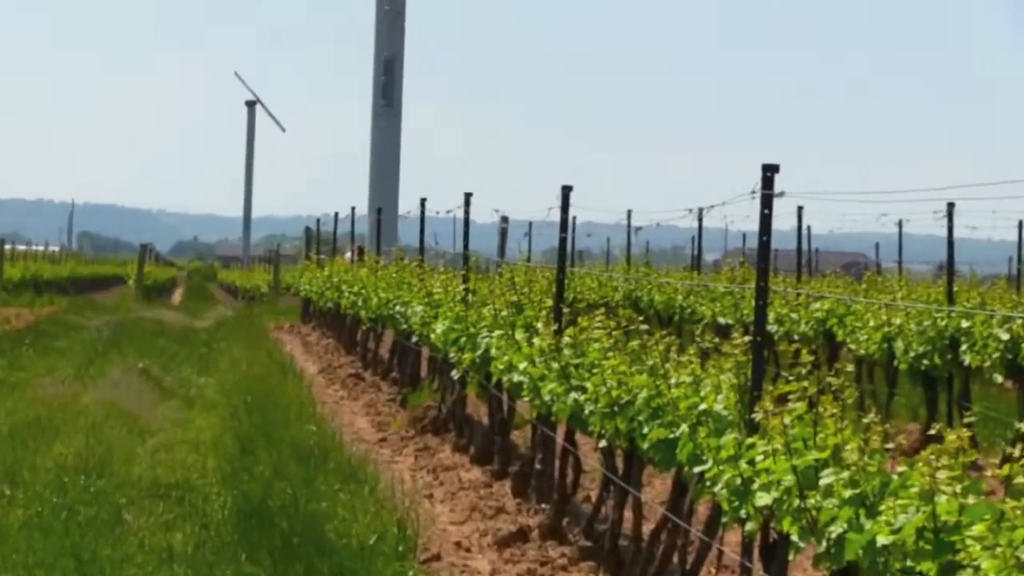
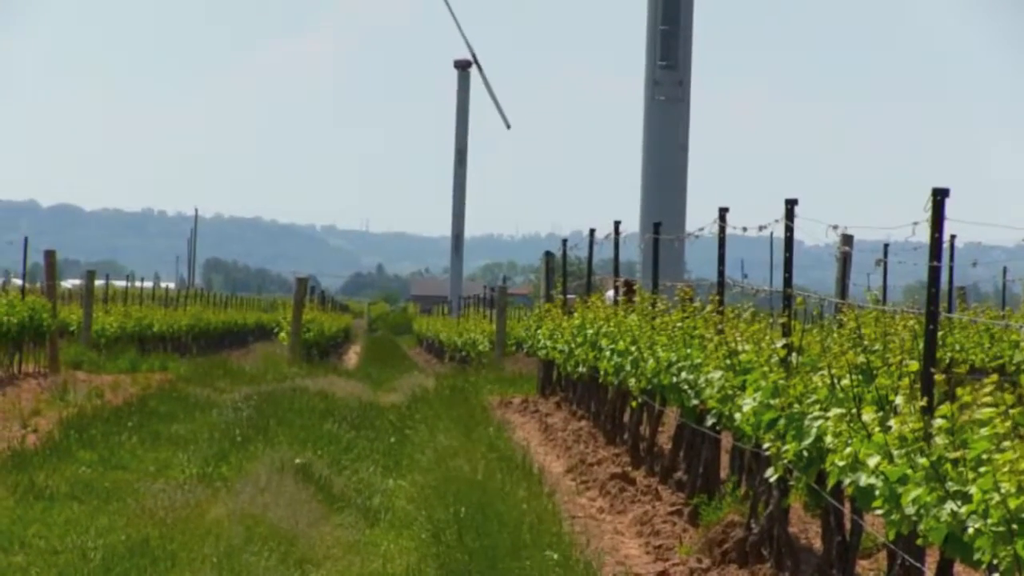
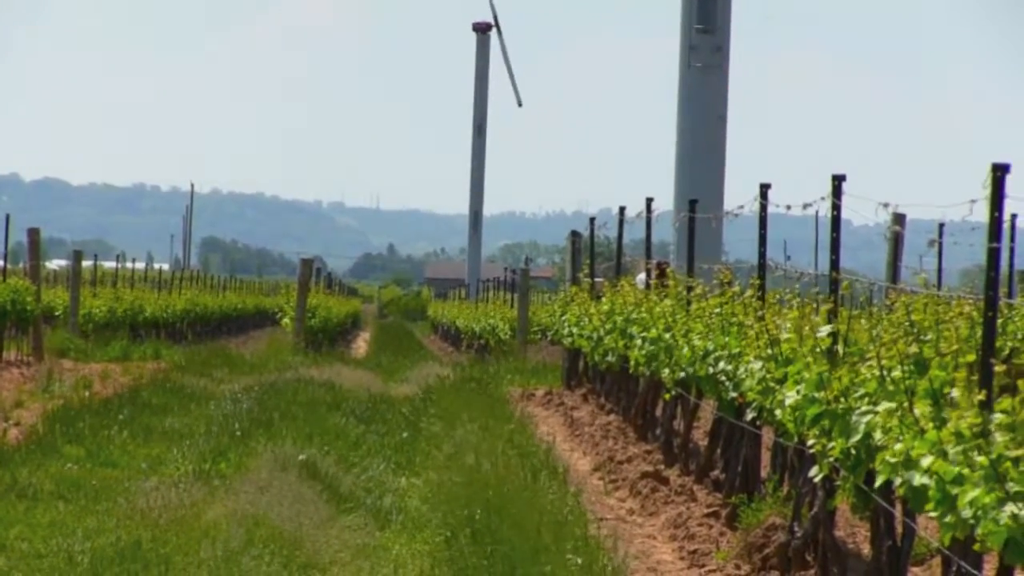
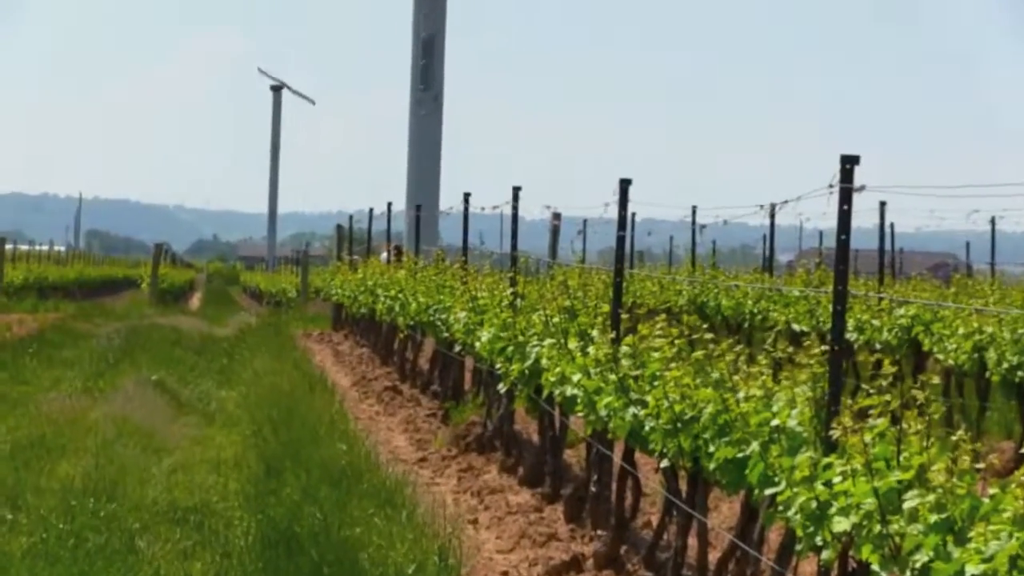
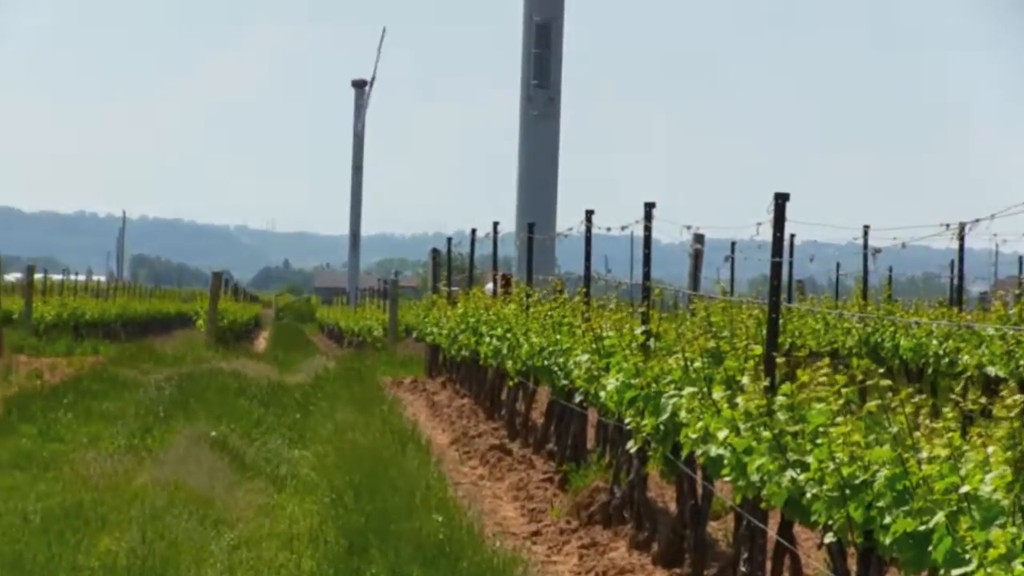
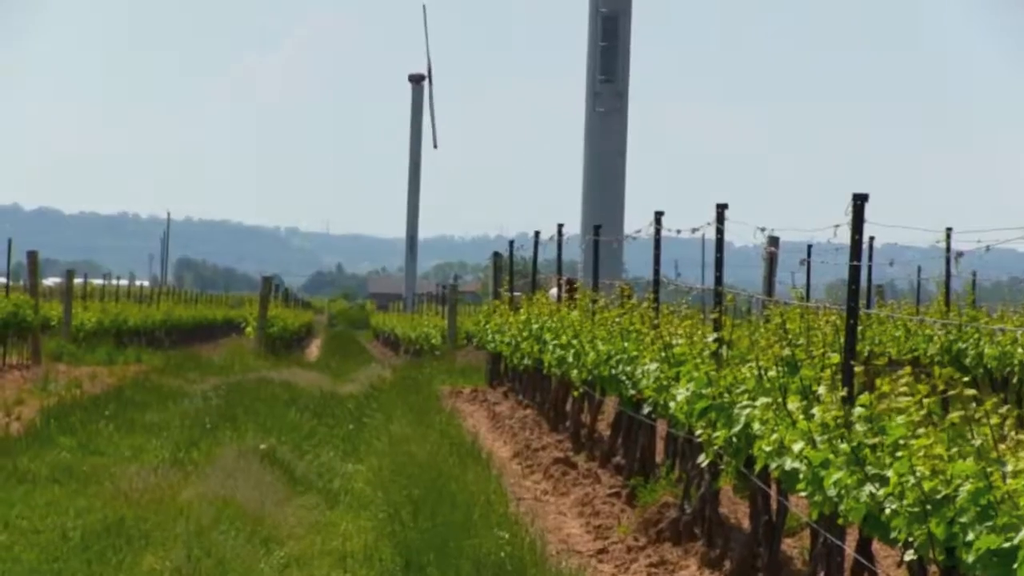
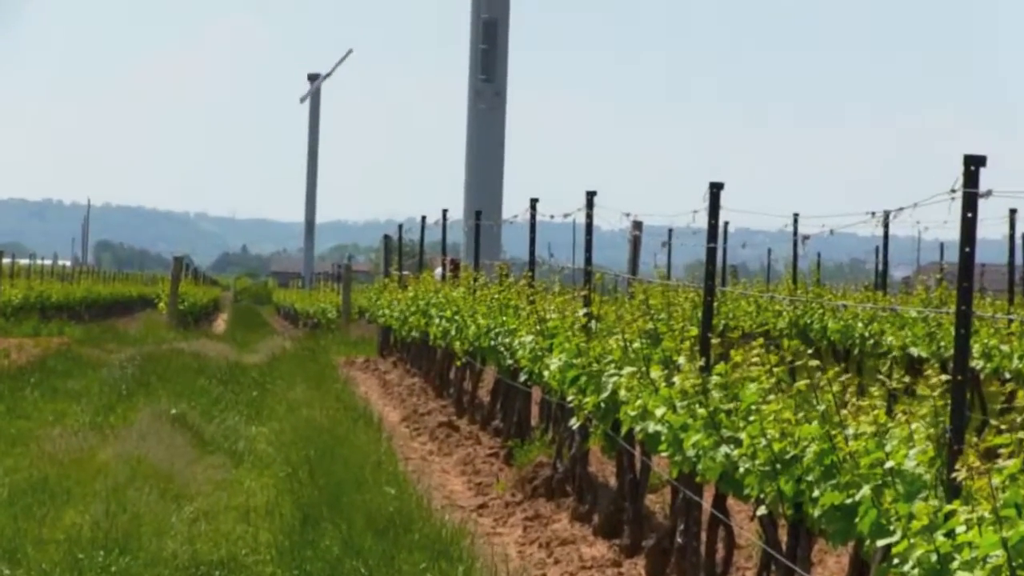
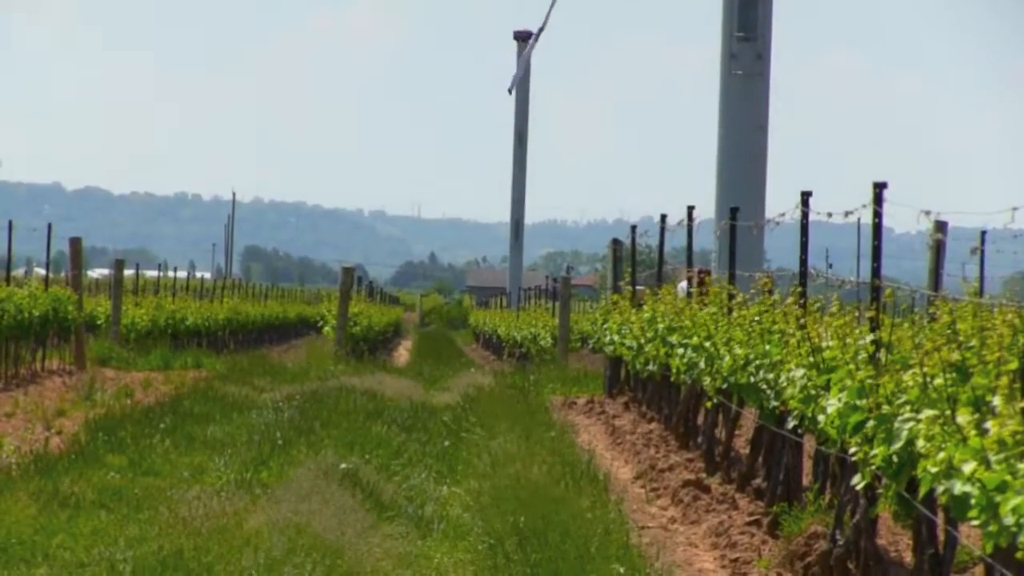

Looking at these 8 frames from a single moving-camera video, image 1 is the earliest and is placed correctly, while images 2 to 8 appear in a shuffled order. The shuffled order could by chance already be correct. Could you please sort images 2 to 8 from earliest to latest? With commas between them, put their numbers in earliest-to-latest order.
4, 7, 5, 6, 2, 8, 3
